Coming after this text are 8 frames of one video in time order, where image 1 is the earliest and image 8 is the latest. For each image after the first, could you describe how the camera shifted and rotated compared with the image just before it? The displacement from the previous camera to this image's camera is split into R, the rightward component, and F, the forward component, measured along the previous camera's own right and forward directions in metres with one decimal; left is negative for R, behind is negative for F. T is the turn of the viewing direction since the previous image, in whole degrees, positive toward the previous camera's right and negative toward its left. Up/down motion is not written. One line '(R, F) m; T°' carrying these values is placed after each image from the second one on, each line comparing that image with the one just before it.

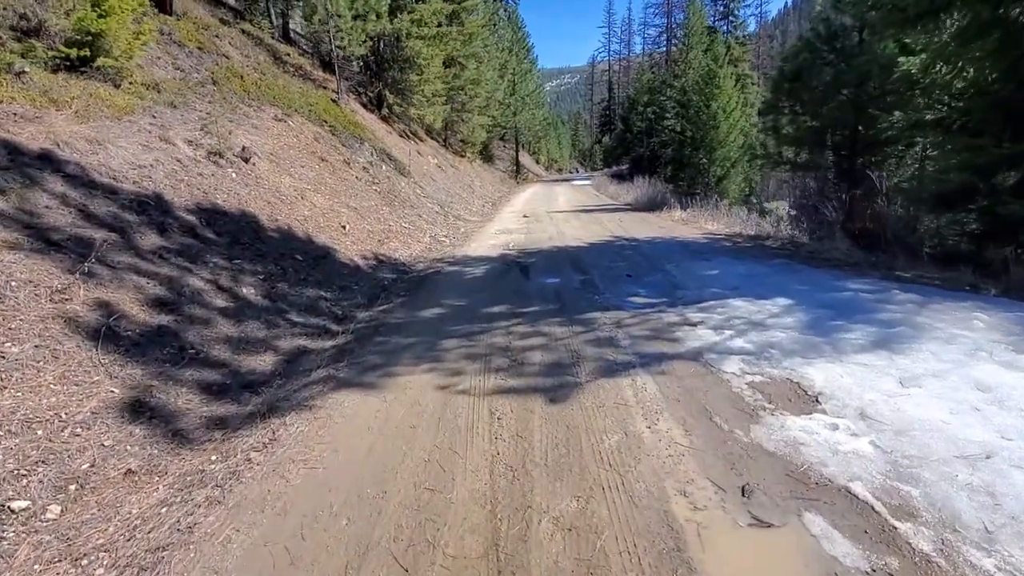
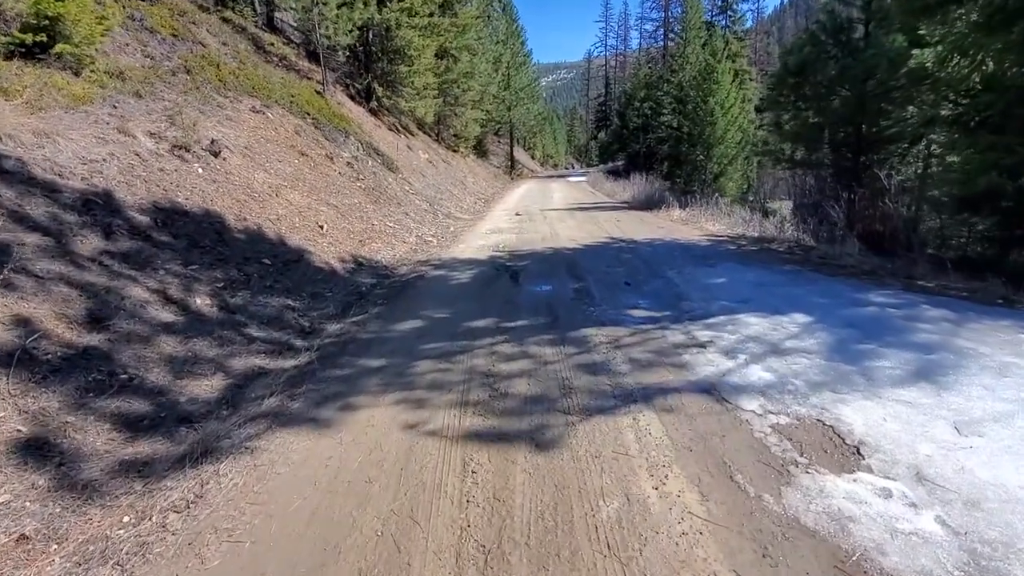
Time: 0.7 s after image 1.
(+0.1, +0.6) m; +1°
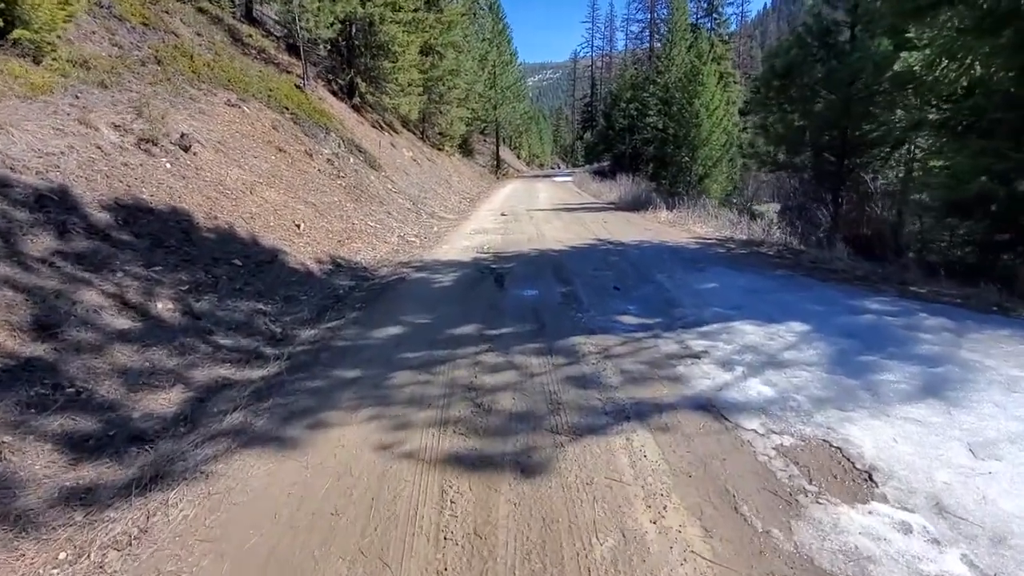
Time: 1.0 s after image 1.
(0.0, +0.3) m; +2°
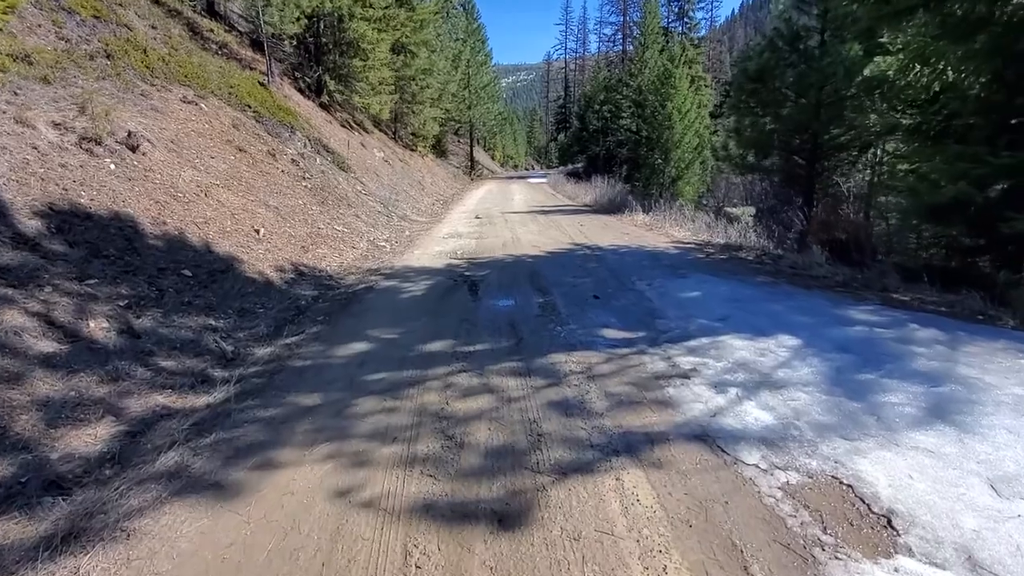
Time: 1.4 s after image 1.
(0.0, +0.3) m; +3°
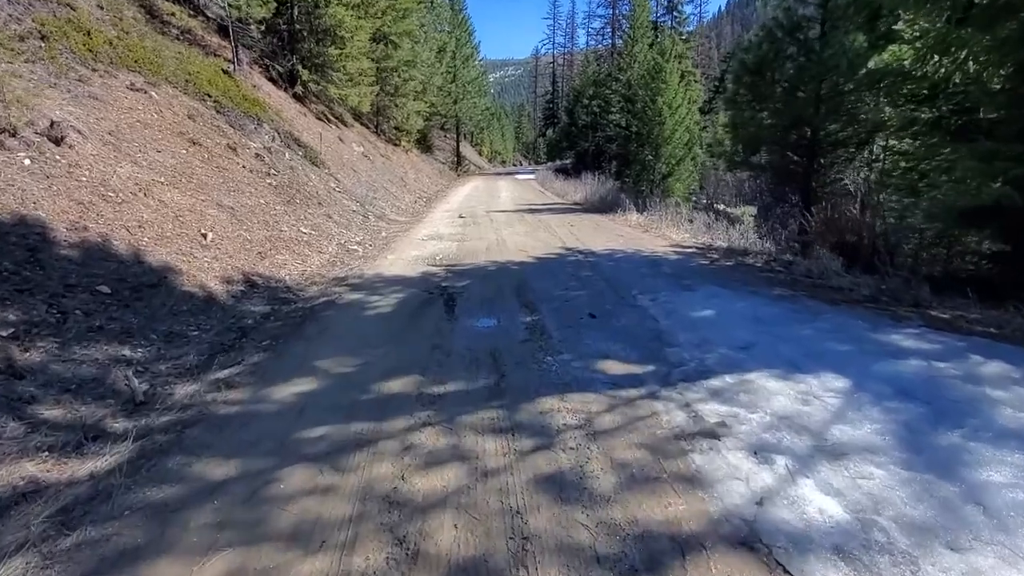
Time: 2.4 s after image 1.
(+0.1, +0.9) m; +1°
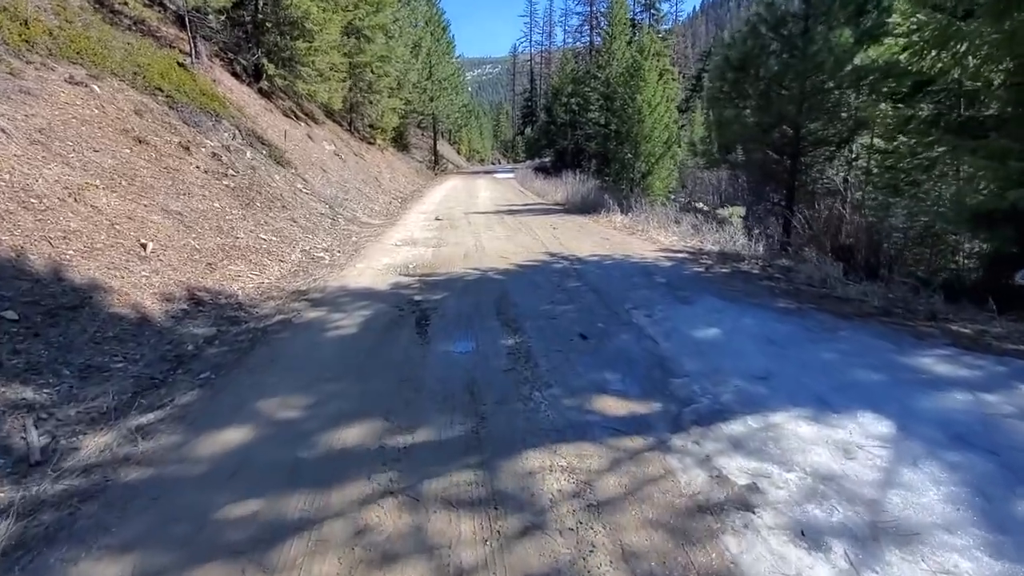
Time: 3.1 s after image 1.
(0.0, +0.6) m; +2°
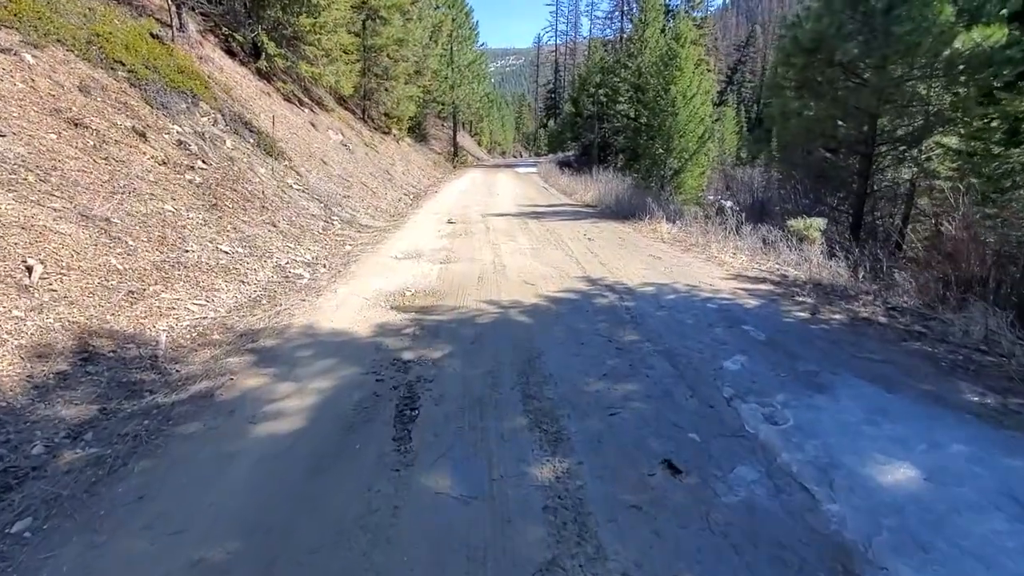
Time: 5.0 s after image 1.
(-0.1, +1.9) m; -2°
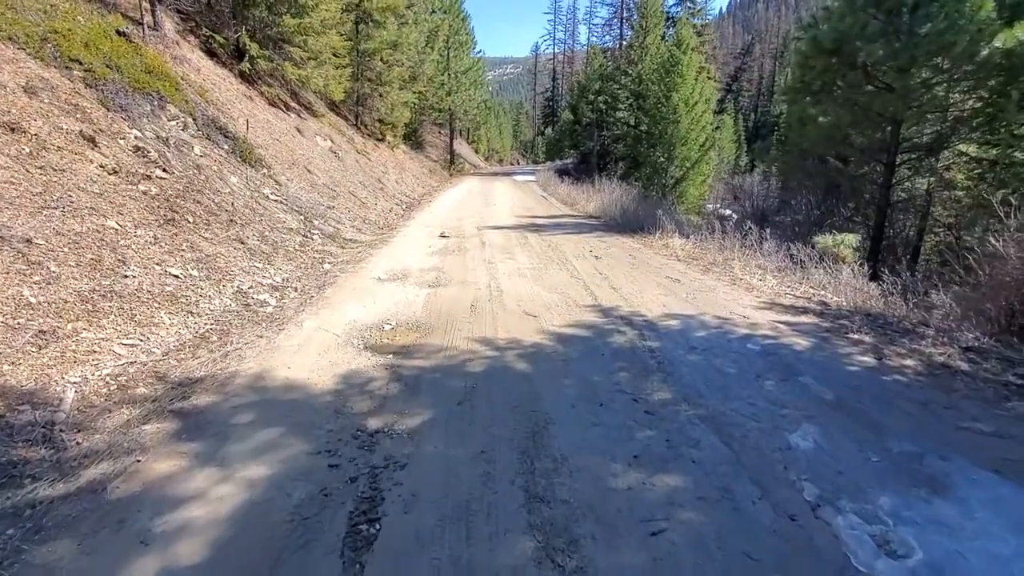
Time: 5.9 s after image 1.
(0.0, +0.9) m; 0°
